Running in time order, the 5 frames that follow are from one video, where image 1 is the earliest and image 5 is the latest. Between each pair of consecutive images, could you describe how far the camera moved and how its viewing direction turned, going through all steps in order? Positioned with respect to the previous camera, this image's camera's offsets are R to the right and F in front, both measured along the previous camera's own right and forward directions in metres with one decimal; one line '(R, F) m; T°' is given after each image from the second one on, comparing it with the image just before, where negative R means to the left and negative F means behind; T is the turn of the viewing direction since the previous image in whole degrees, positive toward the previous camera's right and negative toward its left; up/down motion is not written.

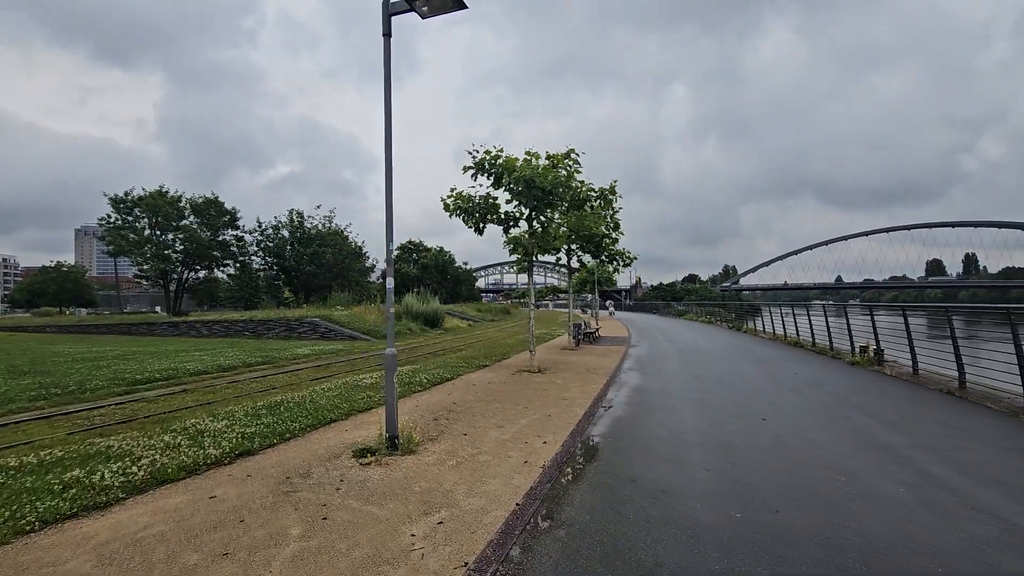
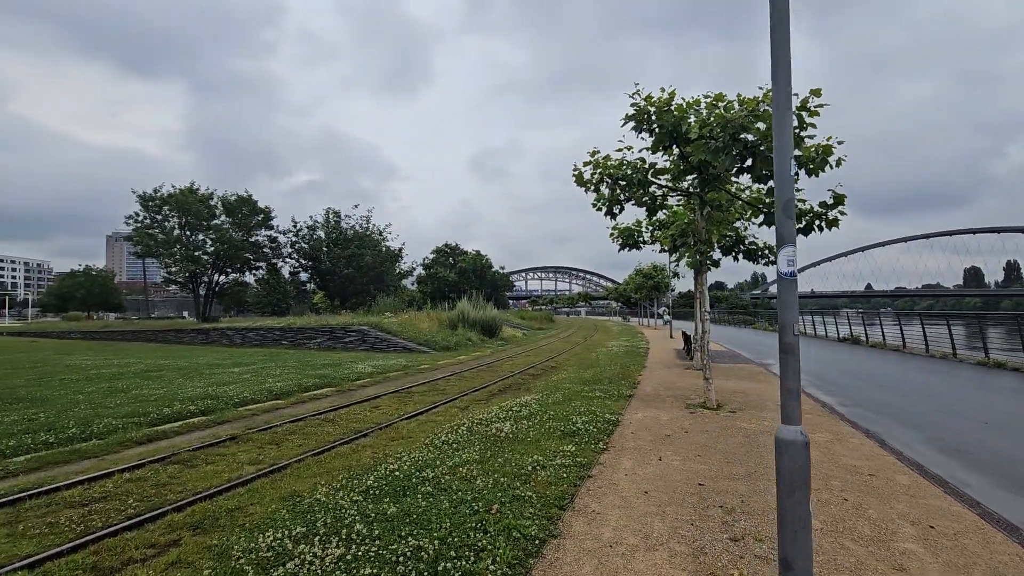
(-2.9, +3.9) m; -2°
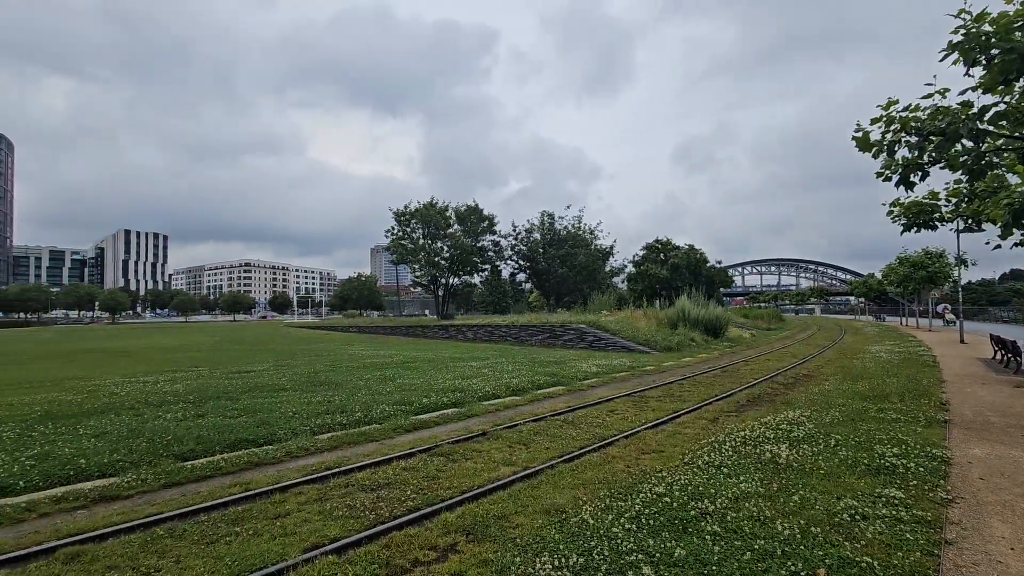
(-0.7, +0.6) m; -23°
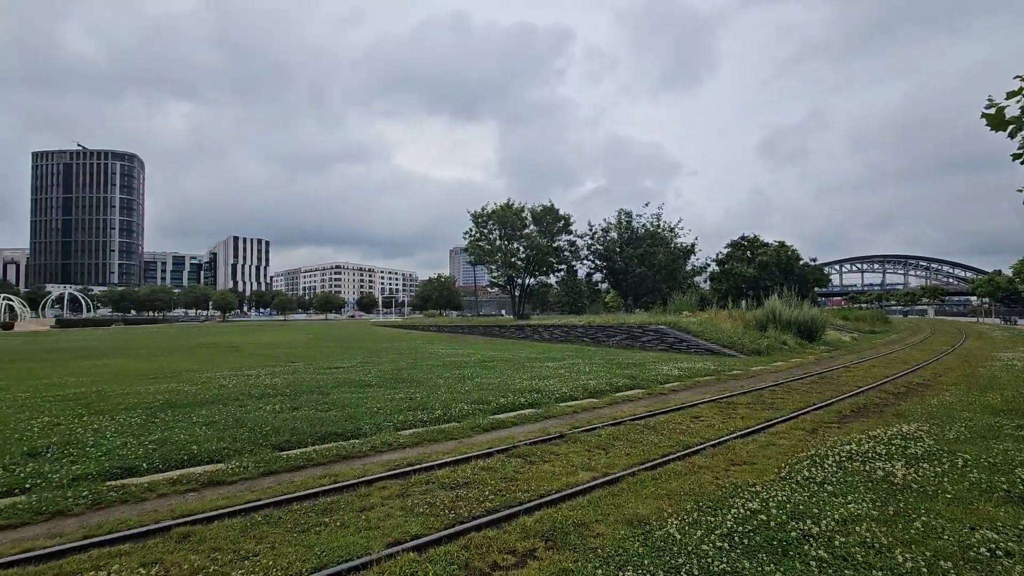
(0.0, +0.1) m; -9°
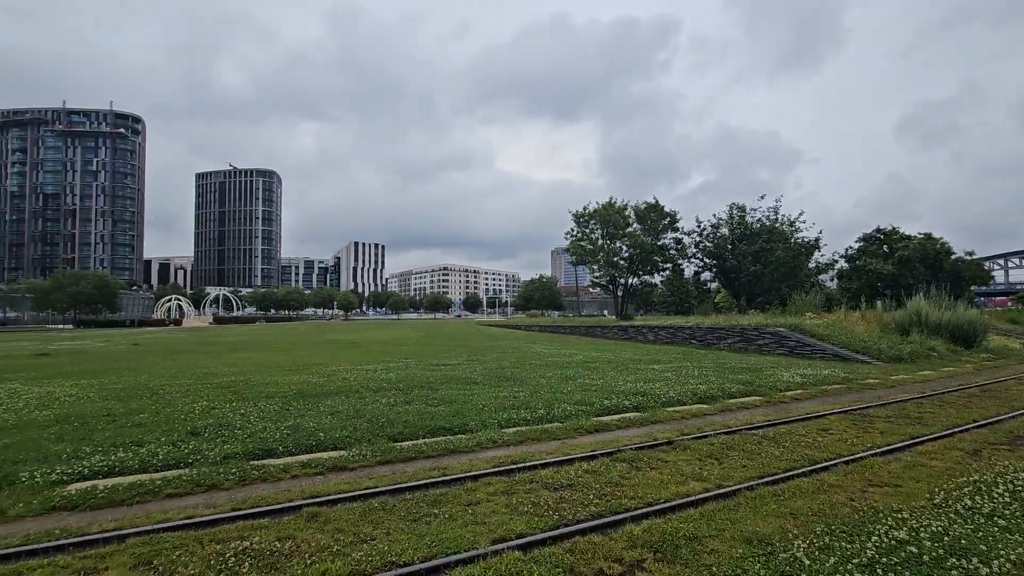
(0.0, 0.0) m; -11°
